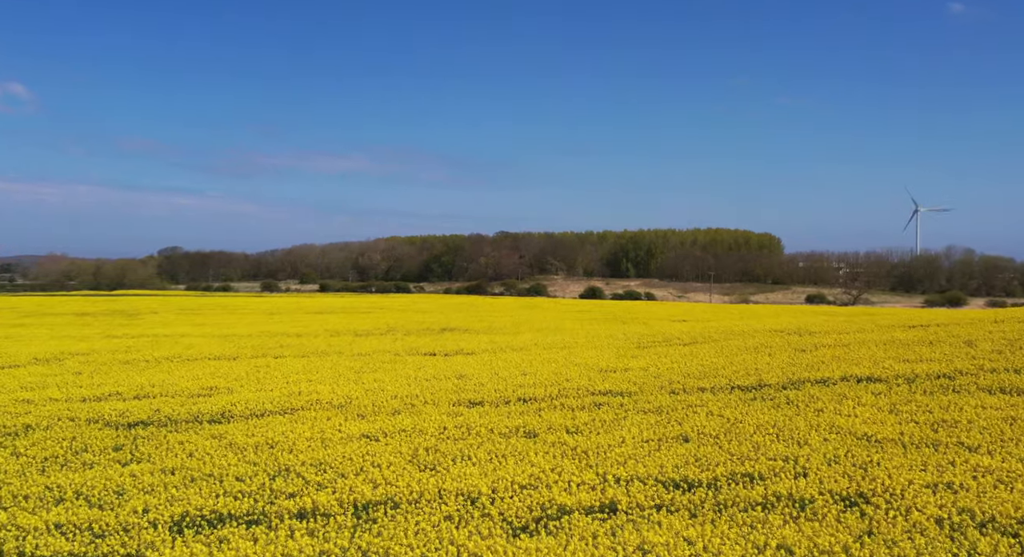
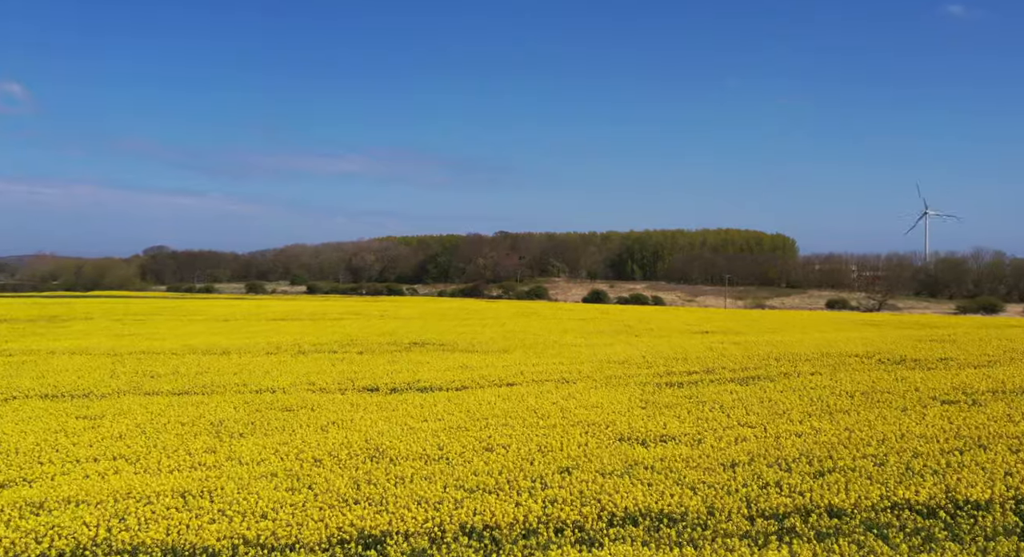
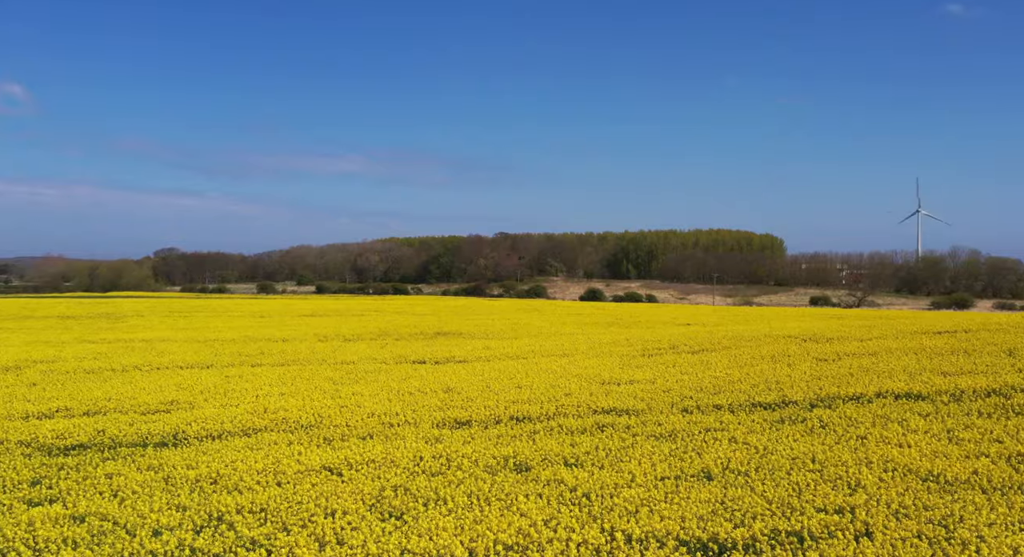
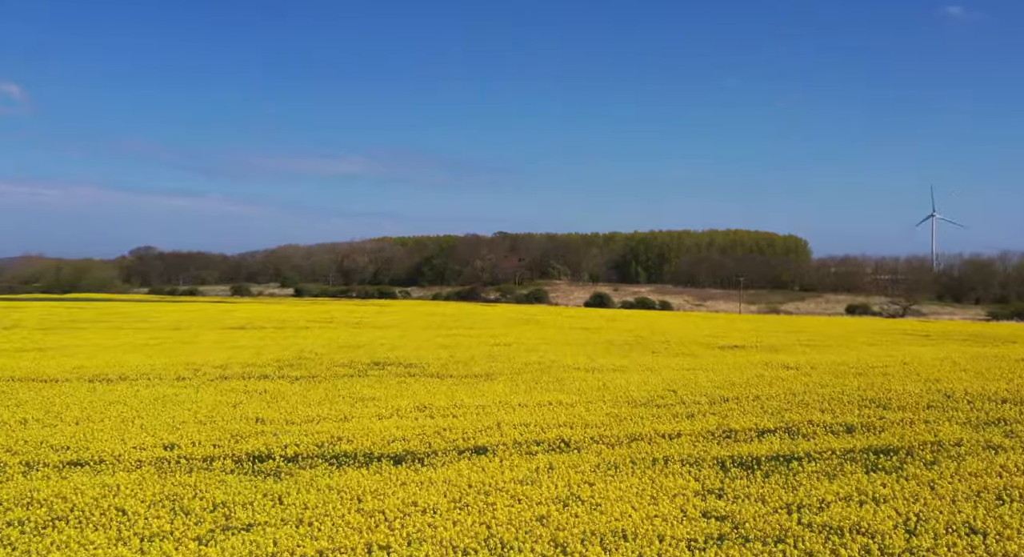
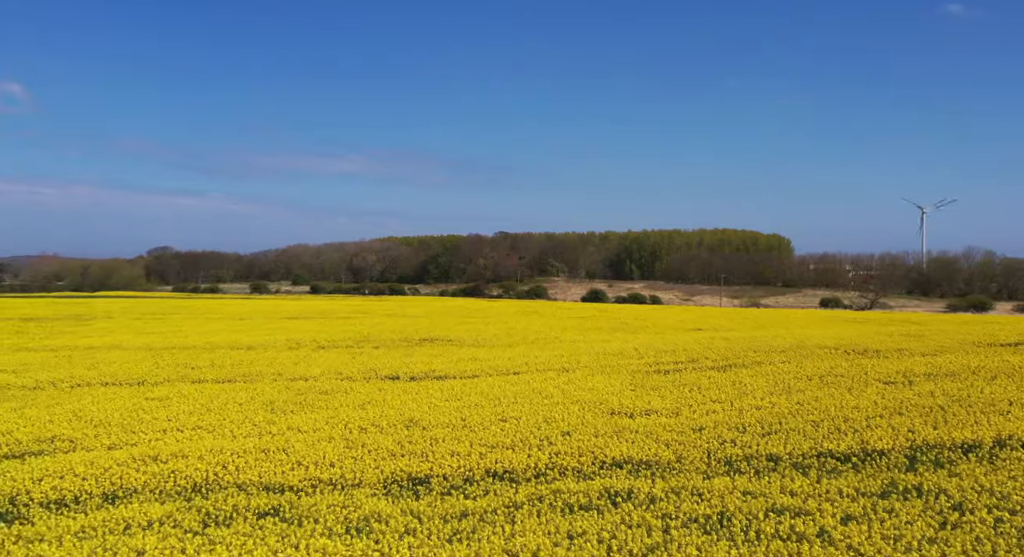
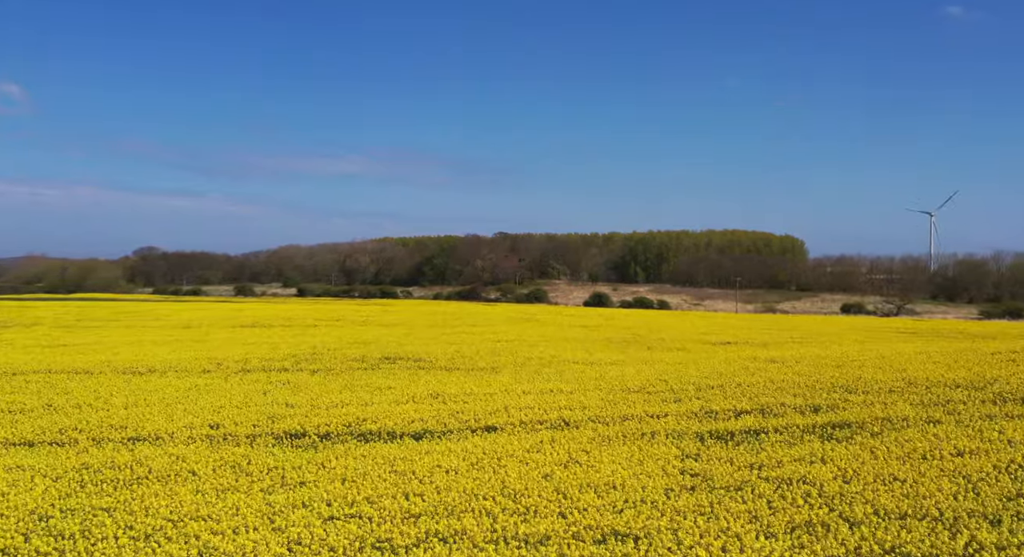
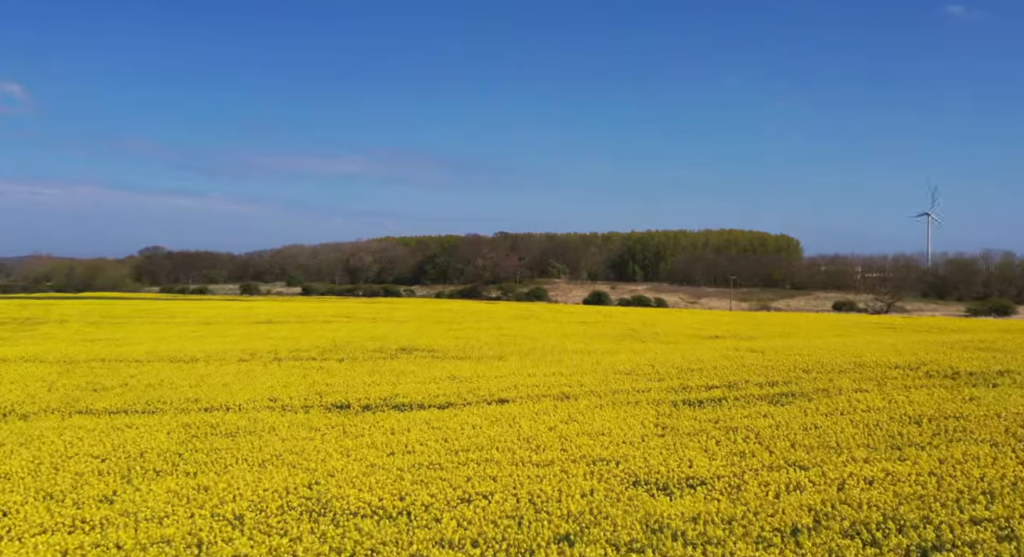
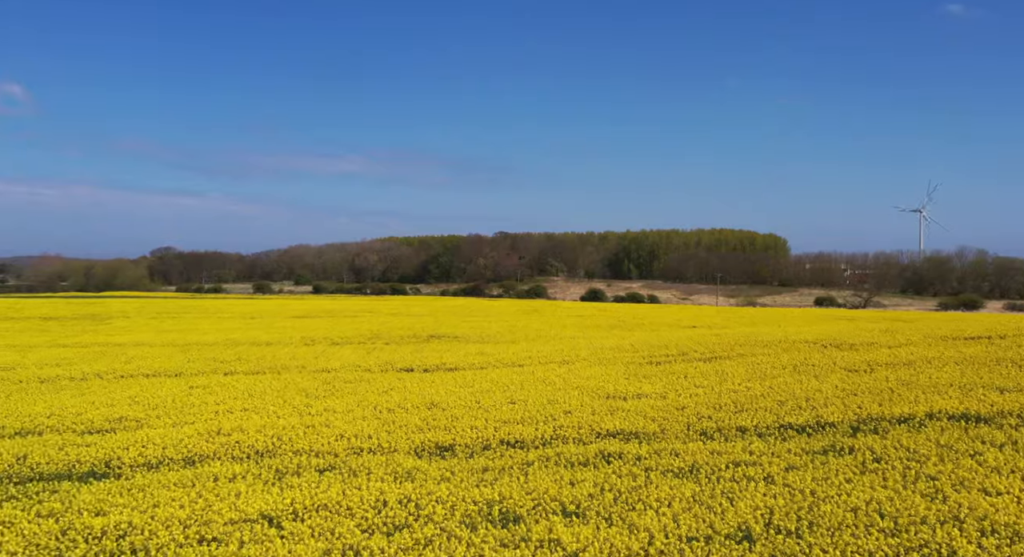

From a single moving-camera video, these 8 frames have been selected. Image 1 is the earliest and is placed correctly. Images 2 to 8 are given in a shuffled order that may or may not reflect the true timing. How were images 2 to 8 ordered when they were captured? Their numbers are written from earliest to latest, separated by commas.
3, 8, 5, 2, 7, 6, 4
